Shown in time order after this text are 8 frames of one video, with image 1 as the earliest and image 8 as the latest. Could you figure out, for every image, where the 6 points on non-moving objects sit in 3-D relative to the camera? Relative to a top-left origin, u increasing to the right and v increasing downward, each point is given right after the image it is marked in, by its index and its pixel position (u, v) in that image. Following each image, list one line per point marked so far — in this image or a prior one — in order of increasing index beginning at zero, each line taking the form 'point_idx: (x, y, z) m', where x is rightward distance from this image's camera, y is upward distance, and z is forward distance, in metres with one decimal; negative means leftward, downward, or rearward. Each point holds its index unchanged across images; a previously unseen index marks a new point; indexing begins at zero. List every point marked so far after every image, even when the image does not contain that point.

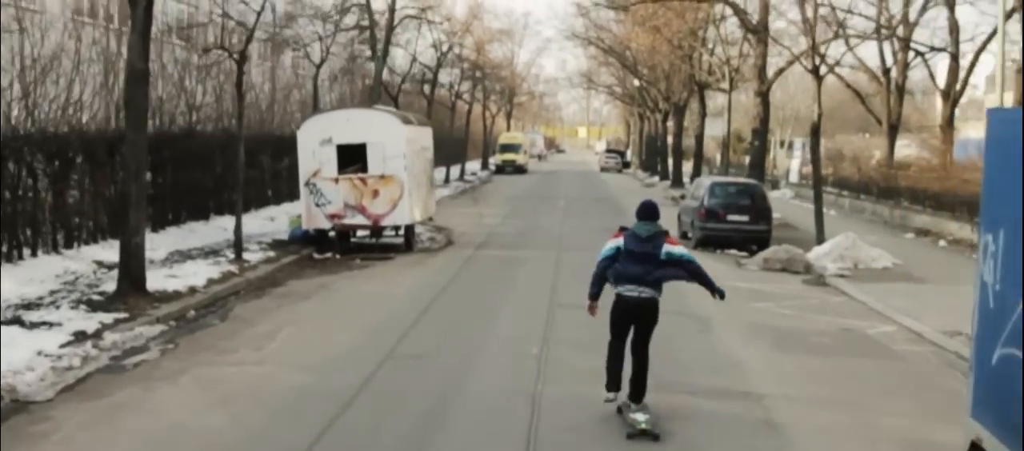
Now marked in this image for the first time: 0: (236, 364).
0: (-2.2, -1.1, +10.8) m
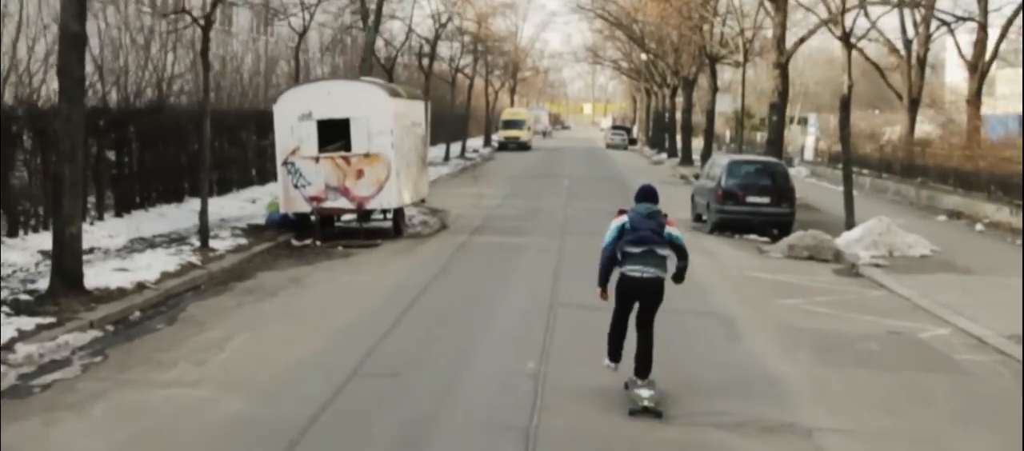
0: (-2.3, -1.0, +9.0) m
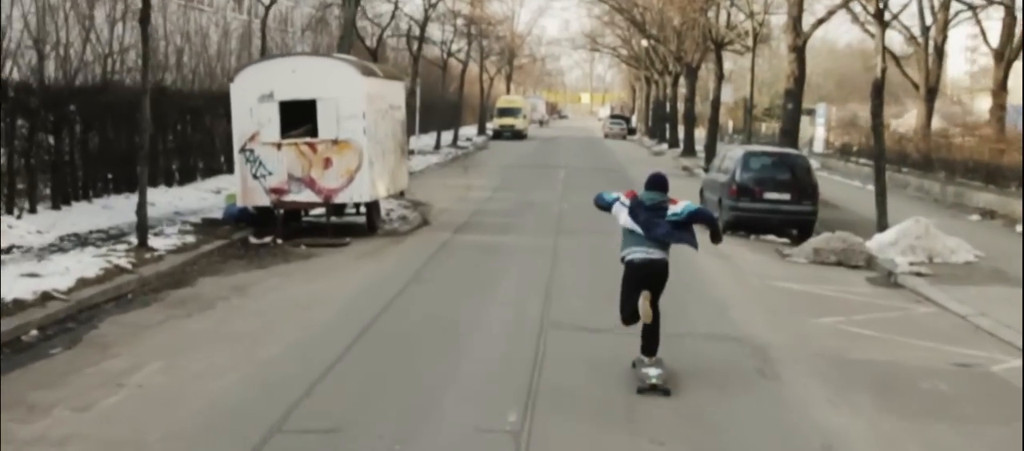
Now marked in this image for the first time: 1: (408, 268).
0: (-2.4, -1.1, +6.7) m
1: (-1.1, -0.4, +14.1) m
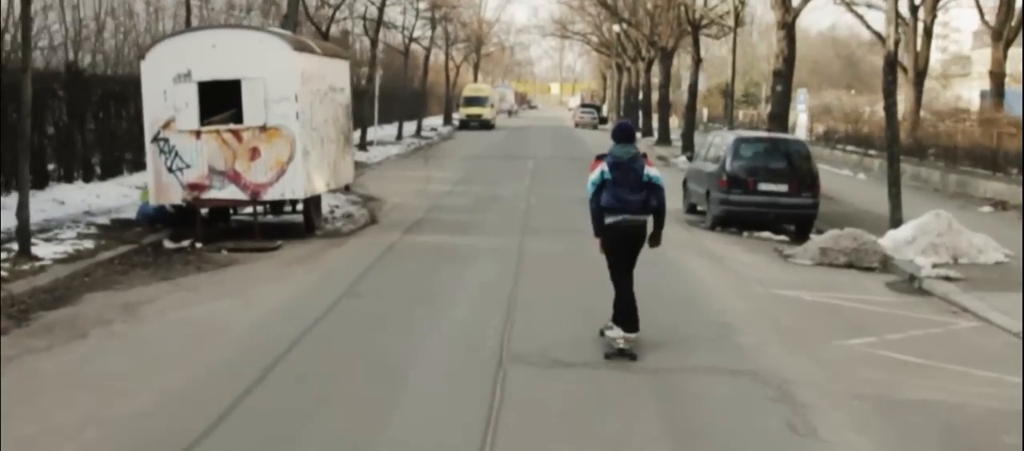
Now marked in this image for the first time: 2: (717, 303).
0: (-2.6, -1.1, +4.4) m
1: (-1.4, -0.4, +11.8) m
2: (+1.6, -0.6, +10.9) m
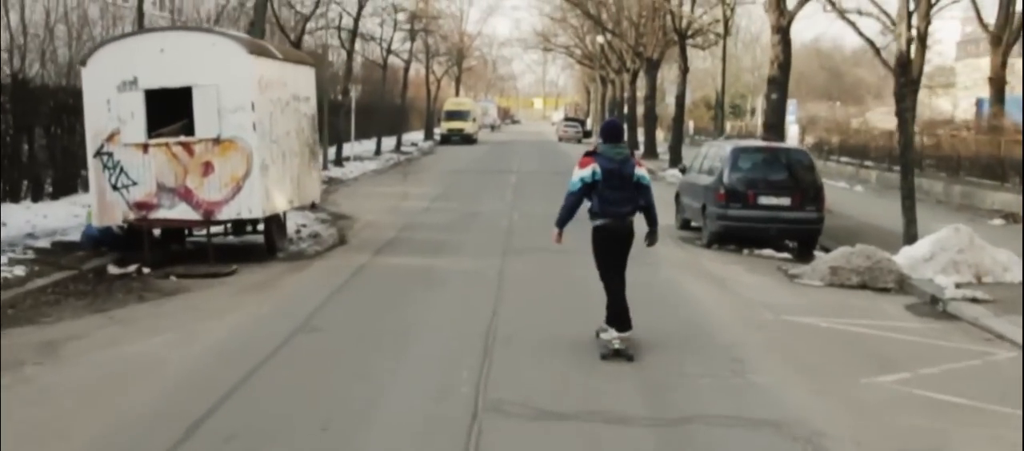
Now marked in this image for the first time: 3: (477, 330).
0: (-2.7, -1.2, +3.1) m
1: (-1.6, -0.6, +10.5) m
2: (+1.5, -0.7, +9.6) m
3: (-0.2, -0.7, +9.3) m
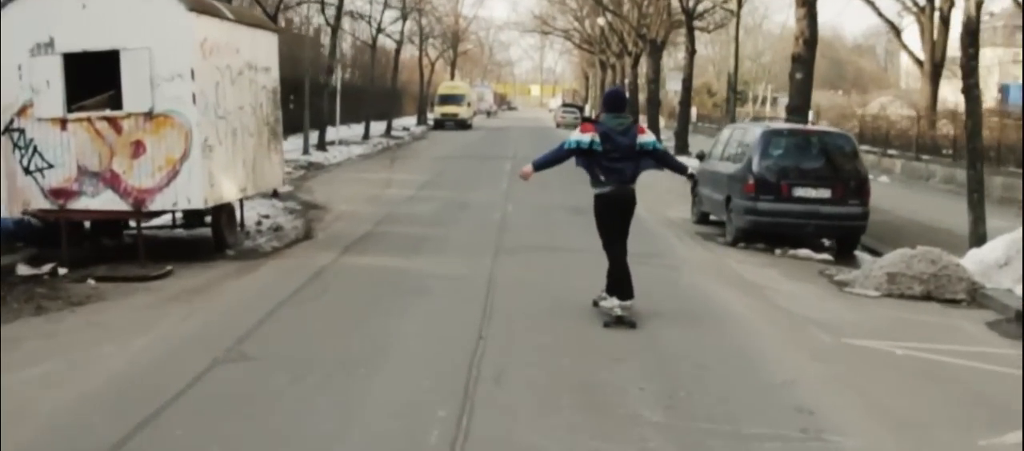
0: (-2.7, -1.3, +0.9) m
1: (-1.7, -0.6, +8.4) m
2: (+1.4, -0.7, +7.4) m
3: (-0.3, -0.7, +7.1) m
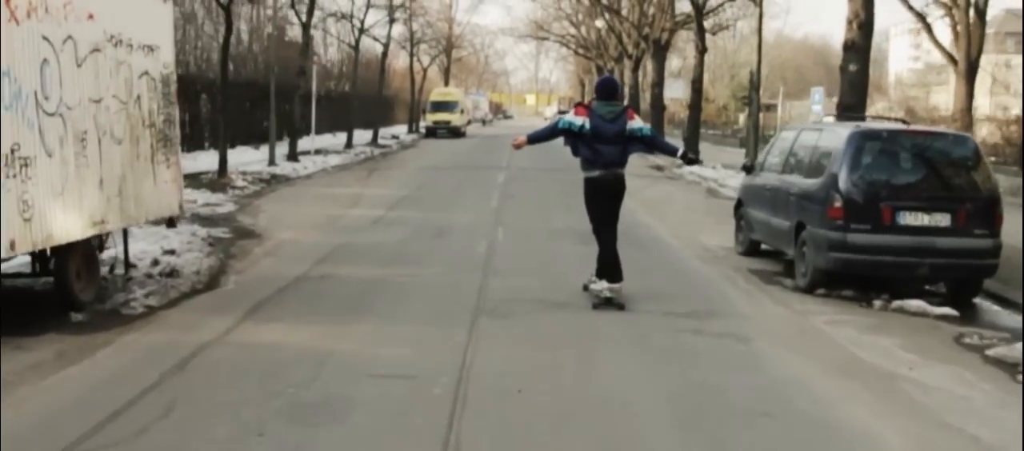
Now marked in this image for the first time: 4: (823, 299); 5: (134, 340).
0: (-2.7, -1.5, -2.9) m
1: (-1.7, -0.8, +4.6) m
2: (+1.4, -1.0, +3.6) m
3: (-0.3, -1.0, +3.3) m
4: (+2.2, -0.5, +9.2) m
5: (-1.9, -0.7, +6.8) m
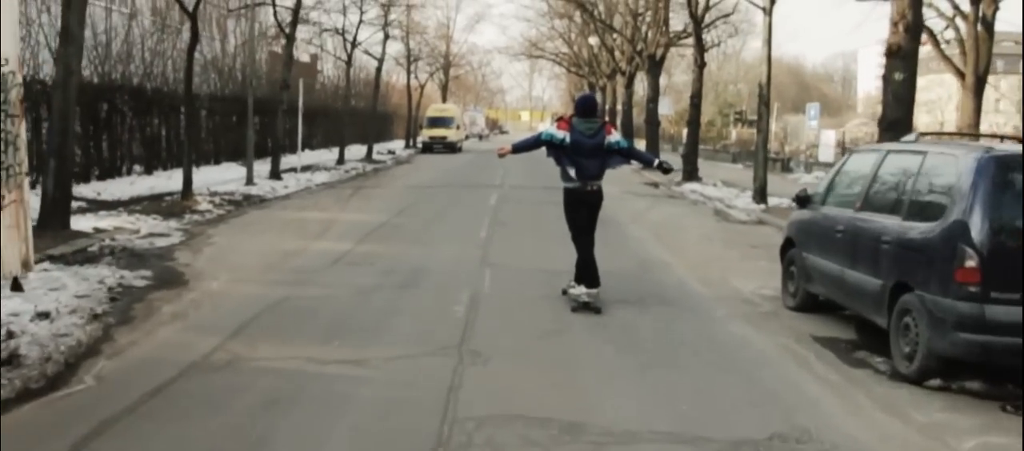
0: (-2.8, -1.7, -5.8) m
1: (-1.8, -1.1, +1.7) m
2: (+1.3, -1.2, +0.8) m
3: (-0.4, -1.2, +0.4) m
4: (+2.1, -0.9, +6.4) m
5: (-2.0, -1.0, +3.9) m
